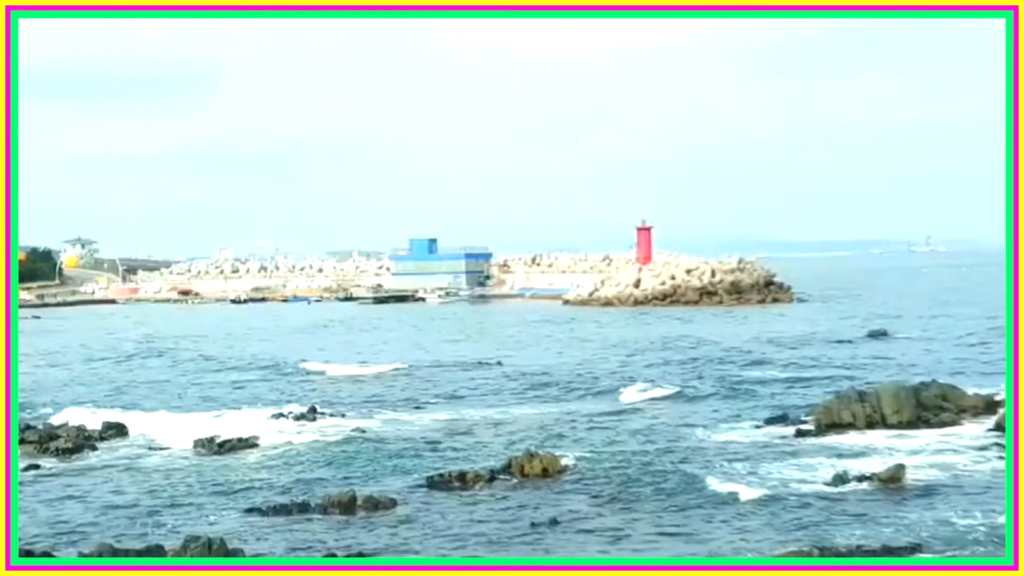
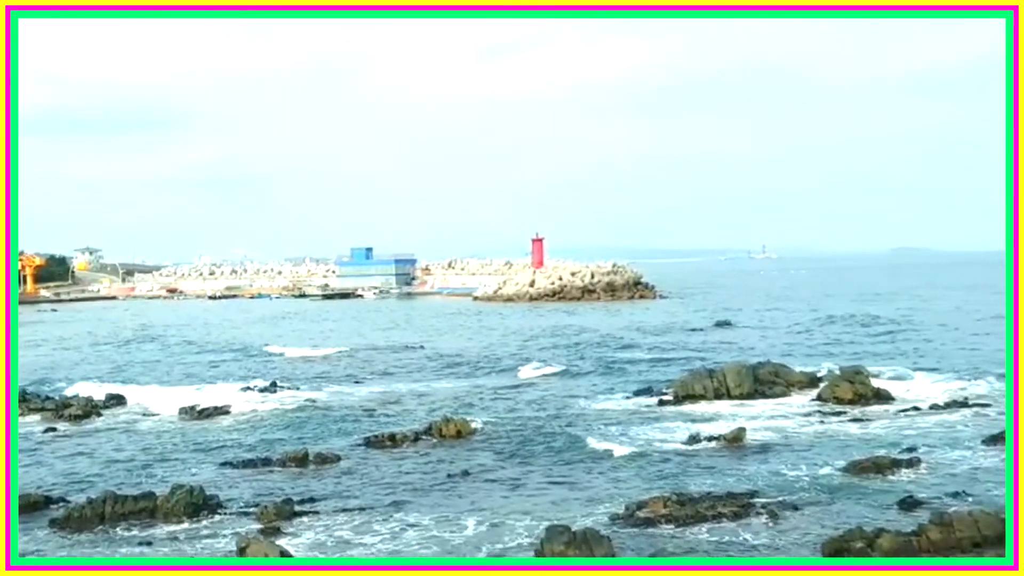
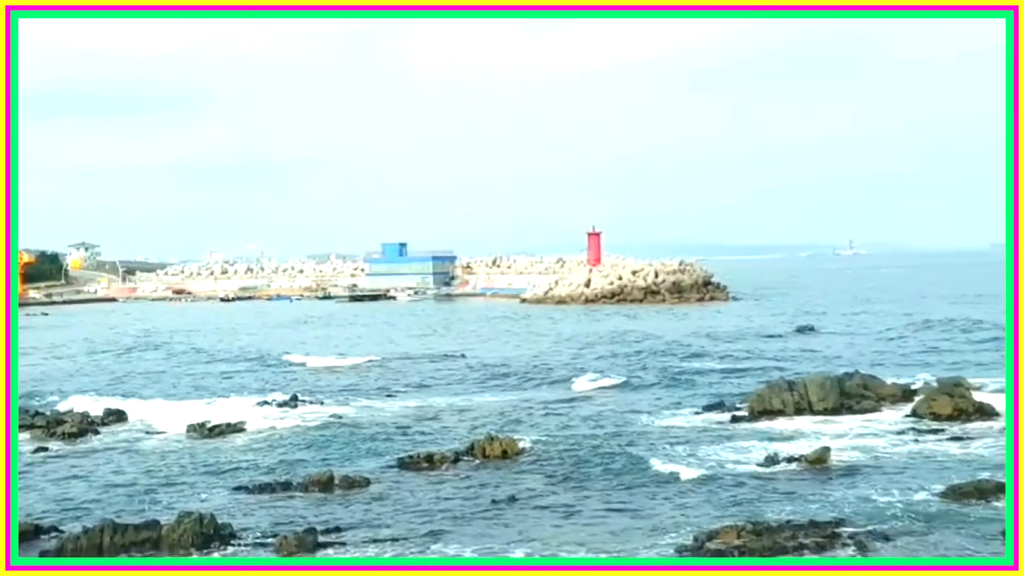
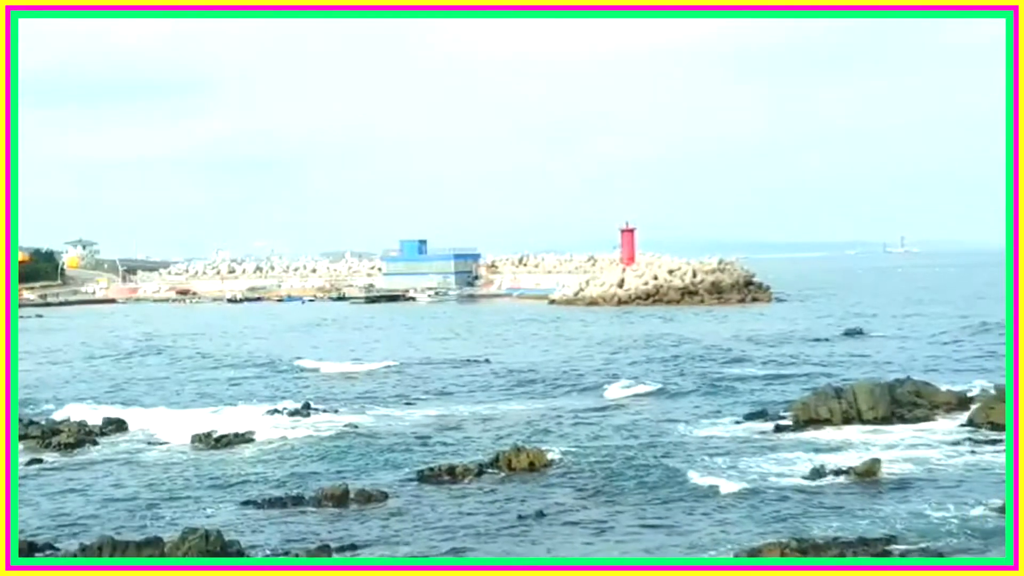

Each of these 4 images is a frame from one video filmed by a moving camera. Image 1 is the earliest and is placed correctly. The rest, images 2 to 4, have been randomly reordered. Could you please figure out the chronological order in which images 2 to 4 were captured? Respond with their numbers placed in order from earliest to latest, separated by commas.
4, 3, 2
